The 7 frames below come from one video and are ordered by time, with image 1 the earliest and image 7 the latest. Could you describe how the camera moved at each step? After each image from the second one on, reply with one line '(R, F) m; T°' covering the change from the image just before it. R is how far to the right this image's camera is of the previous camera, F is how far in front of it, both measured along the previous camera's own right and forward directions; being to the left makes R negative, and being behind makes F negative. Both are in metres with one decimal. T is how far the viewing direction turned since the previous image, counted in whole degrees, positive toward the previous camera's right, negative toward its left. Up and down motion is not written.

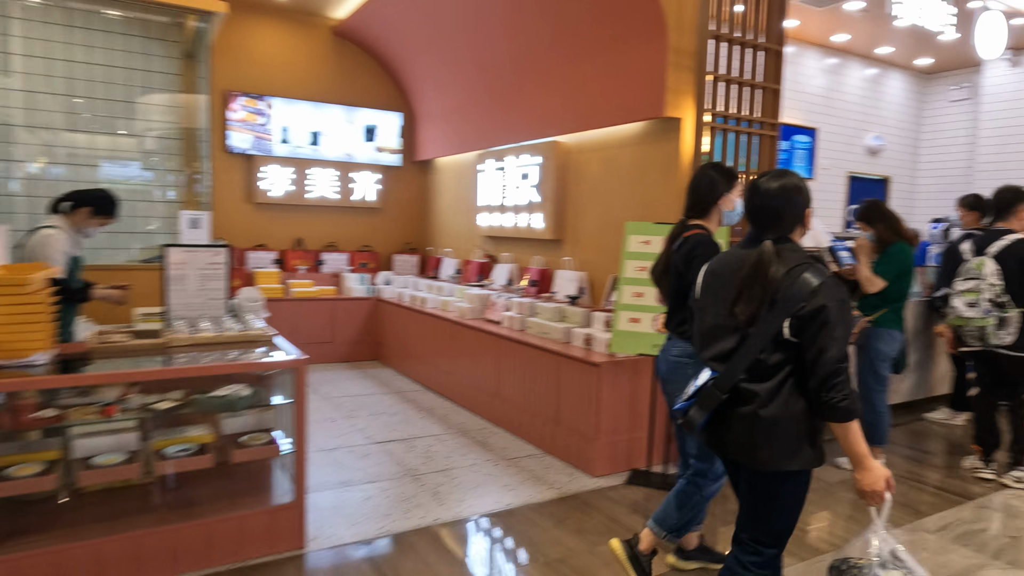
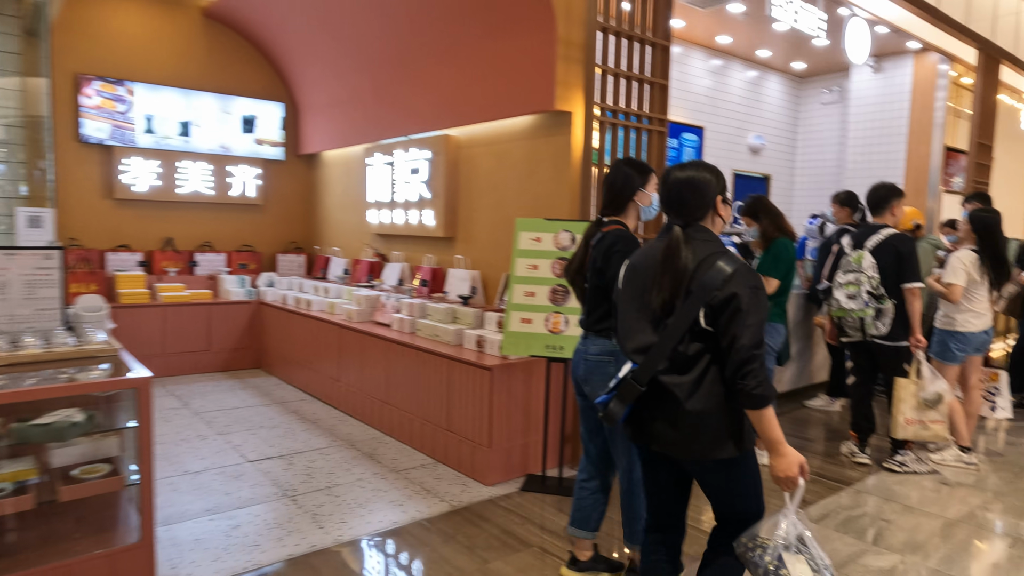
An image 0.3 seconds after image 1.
(+0.1, +0.2) m; +8°
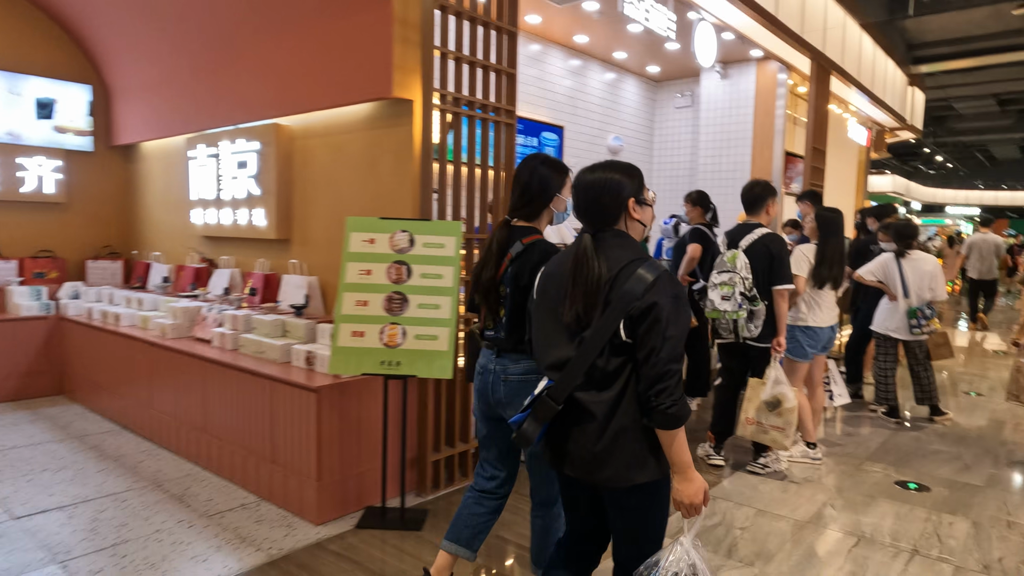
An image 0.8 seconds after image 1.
(+0.2, +0.3) m; +11°
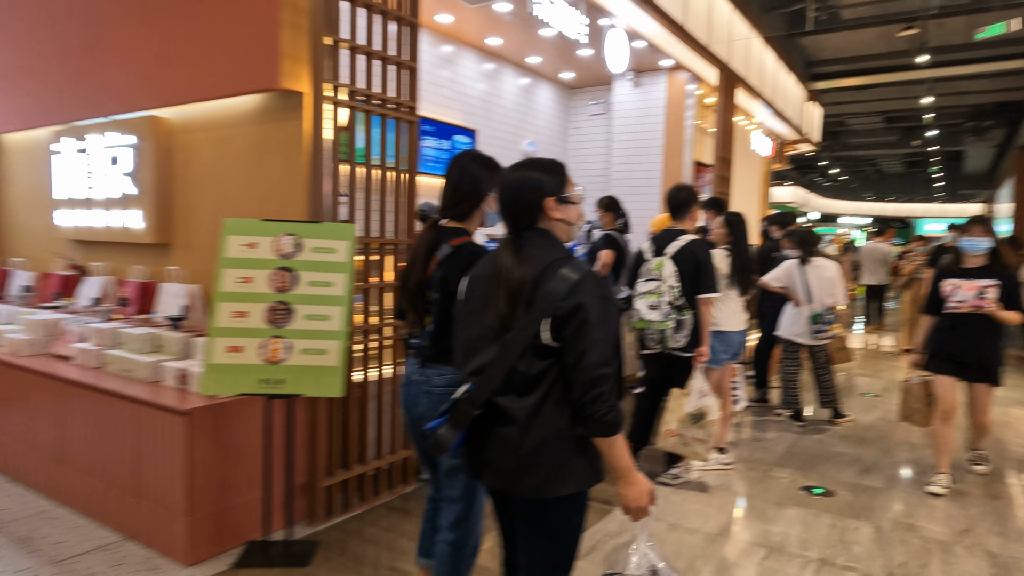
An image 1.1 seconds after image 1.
(+0.1, +0.2) m; +7°
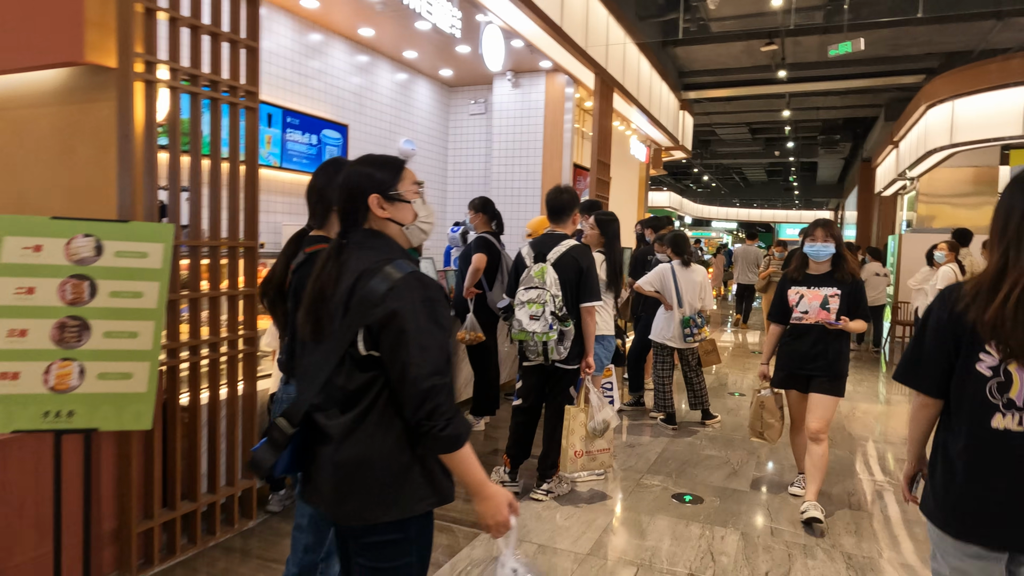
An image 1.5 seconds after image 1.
(+0.1, +0.2) m; +10°
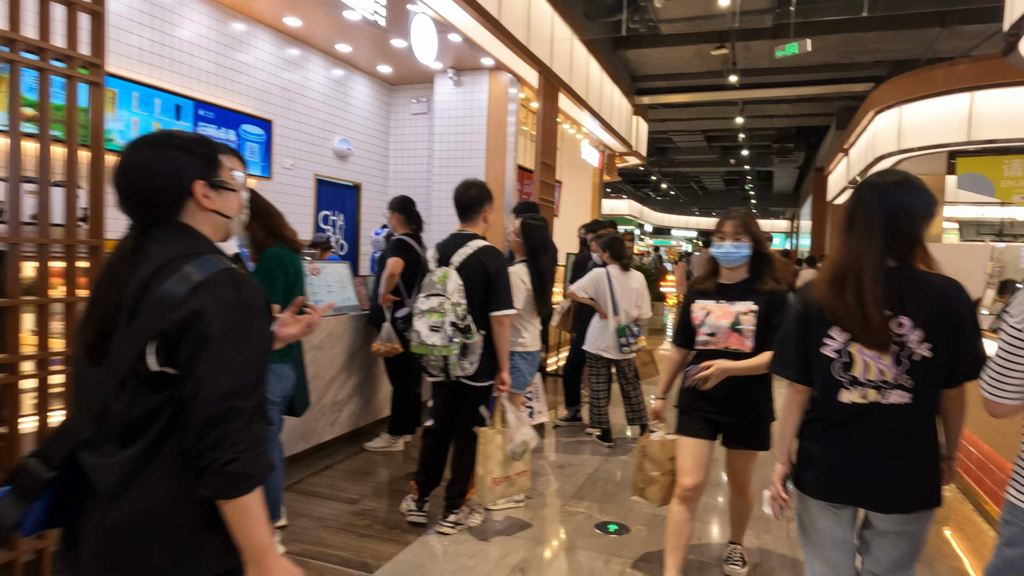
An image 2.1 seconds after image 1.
(+0.3, +0.3) m; +3°
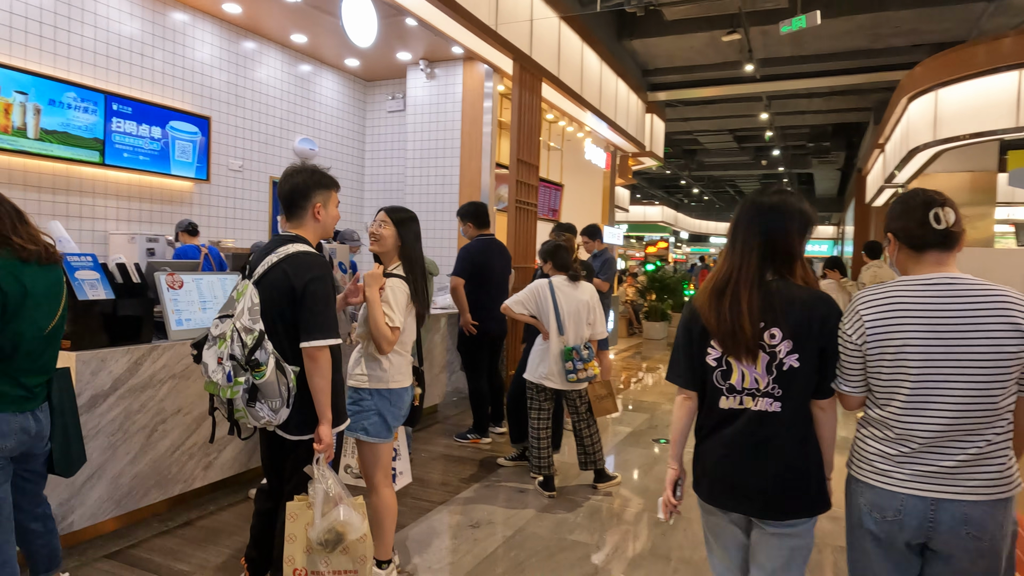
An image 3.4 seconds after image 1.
(+0.6, +0.7) m; -4°
